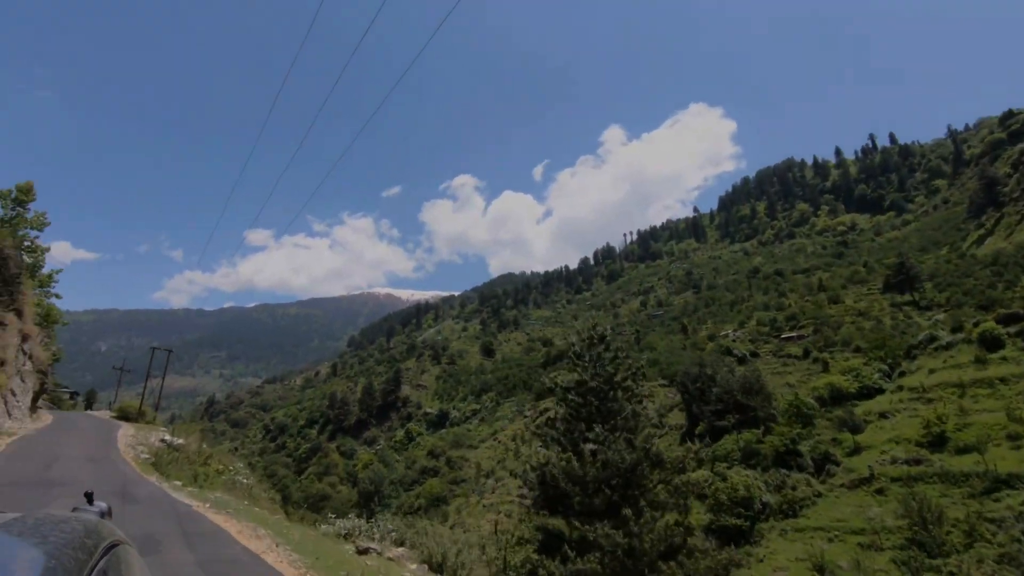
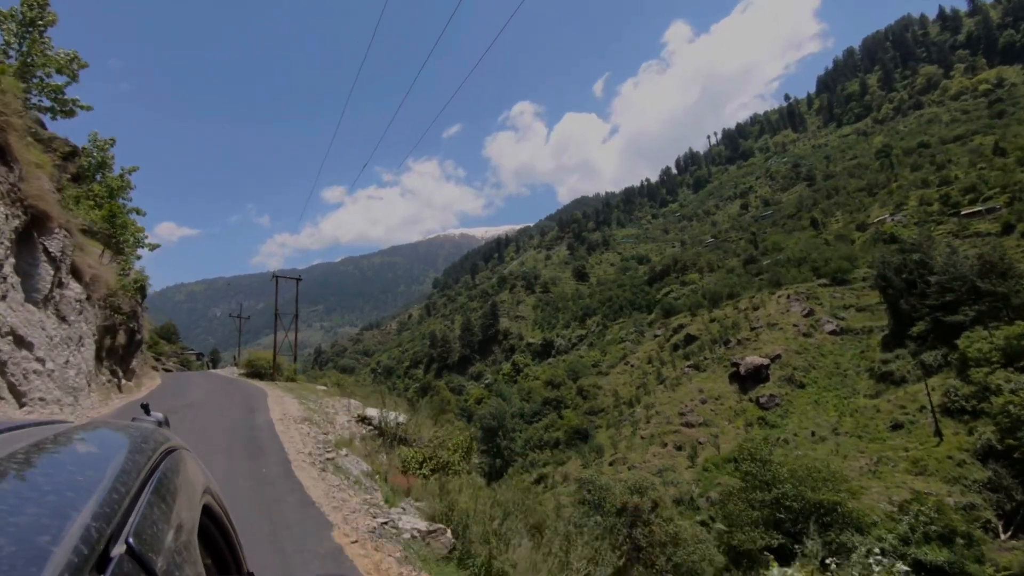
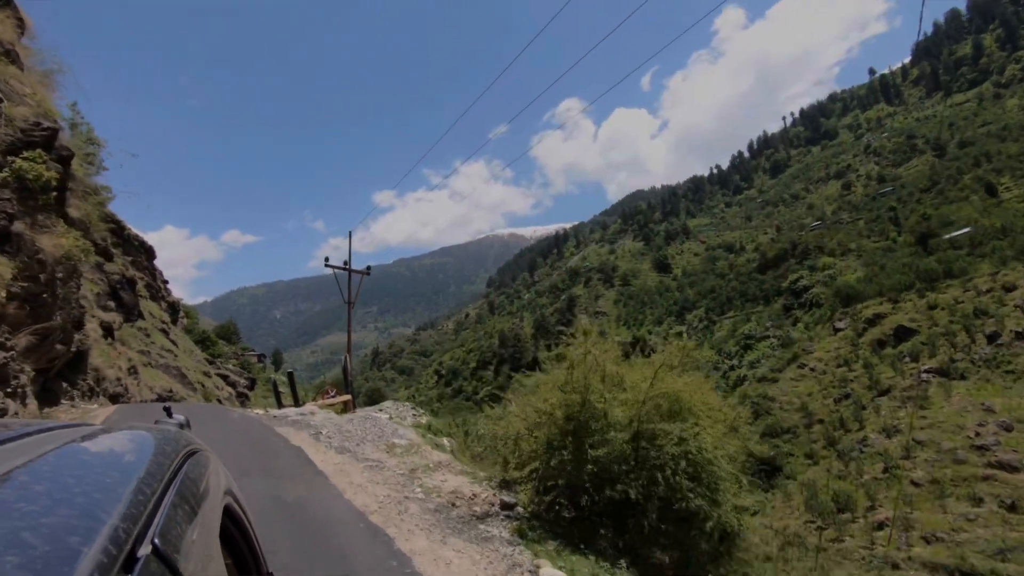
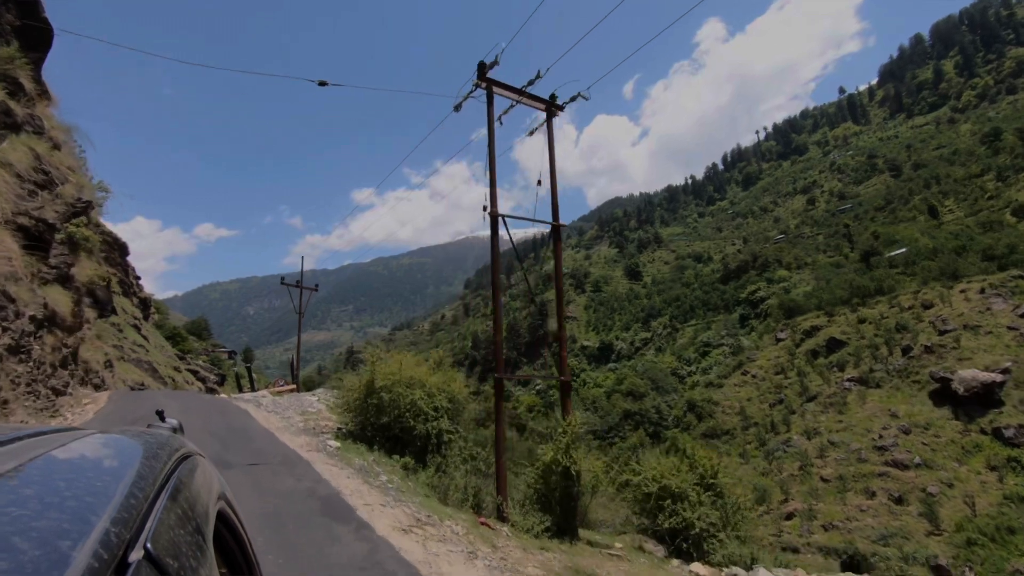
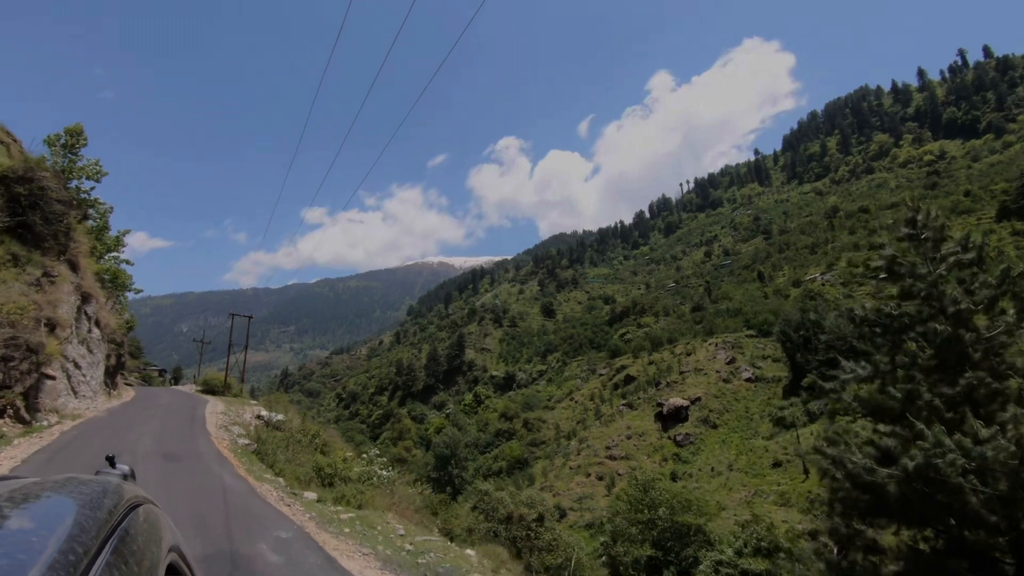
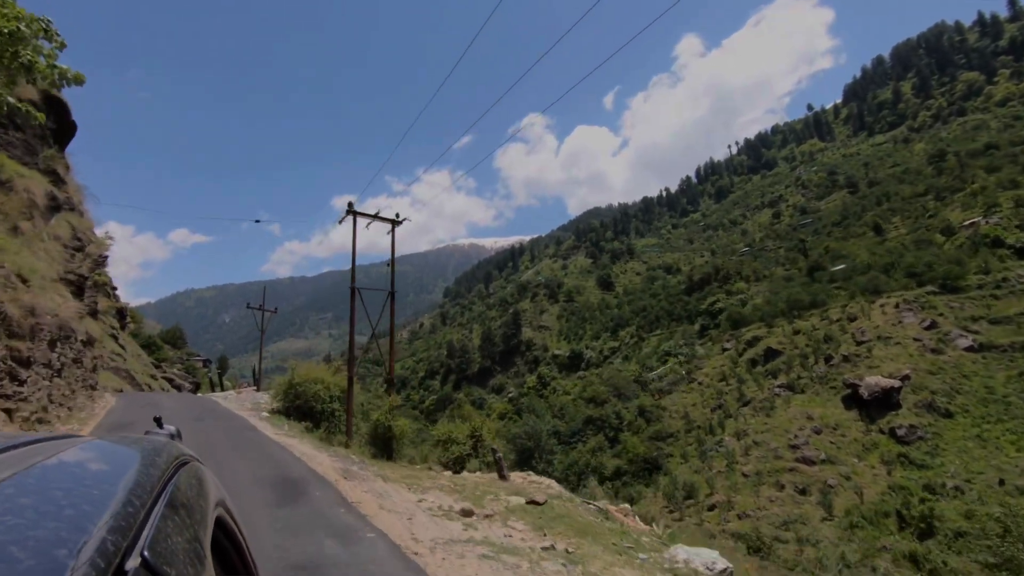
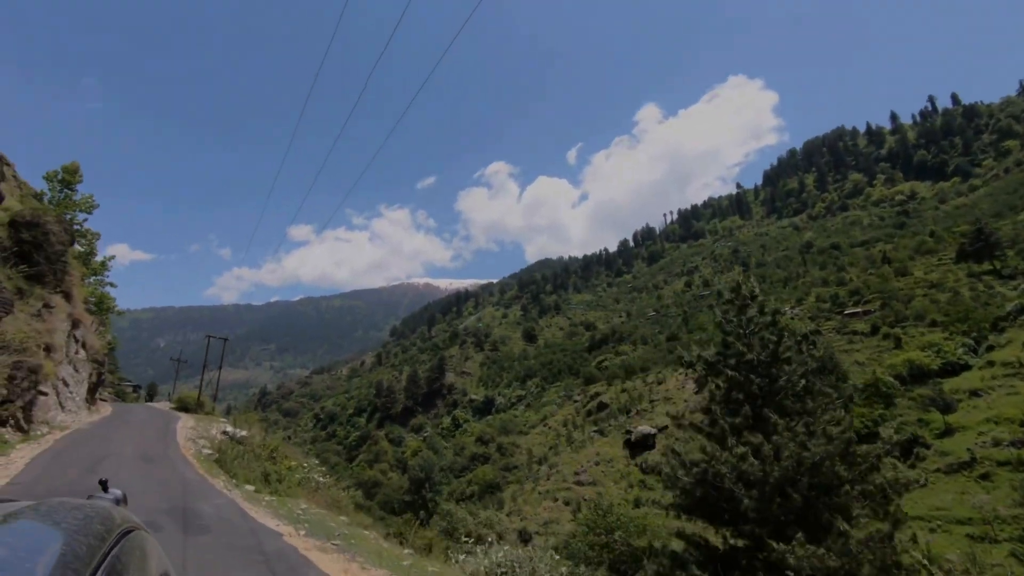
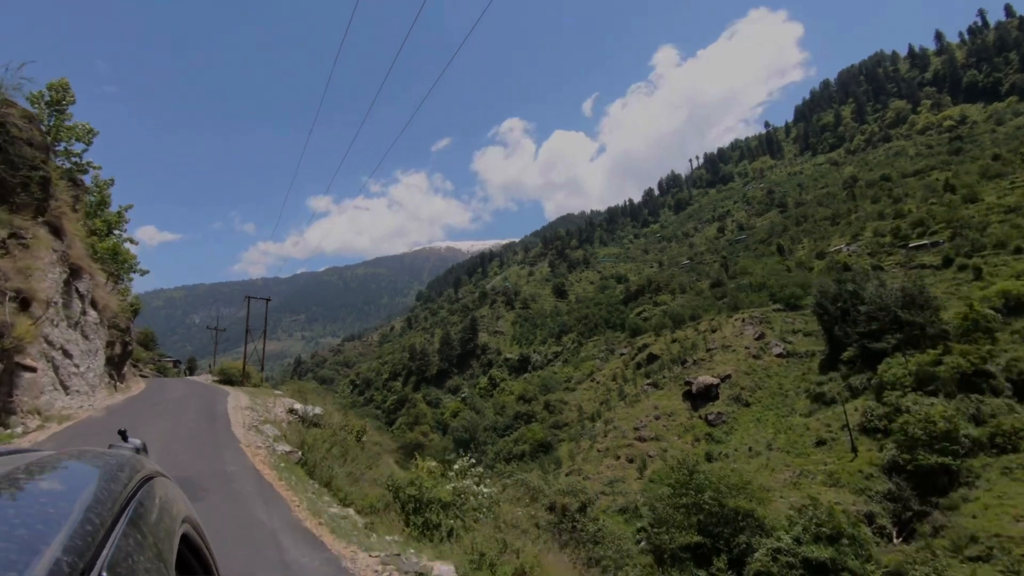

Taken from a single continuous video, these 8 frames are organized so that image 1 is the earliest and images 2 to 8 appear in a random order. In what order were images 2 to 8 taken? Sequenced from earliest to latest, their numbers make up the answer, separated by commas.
7, 5, 8, 2, 6, 4, 3
